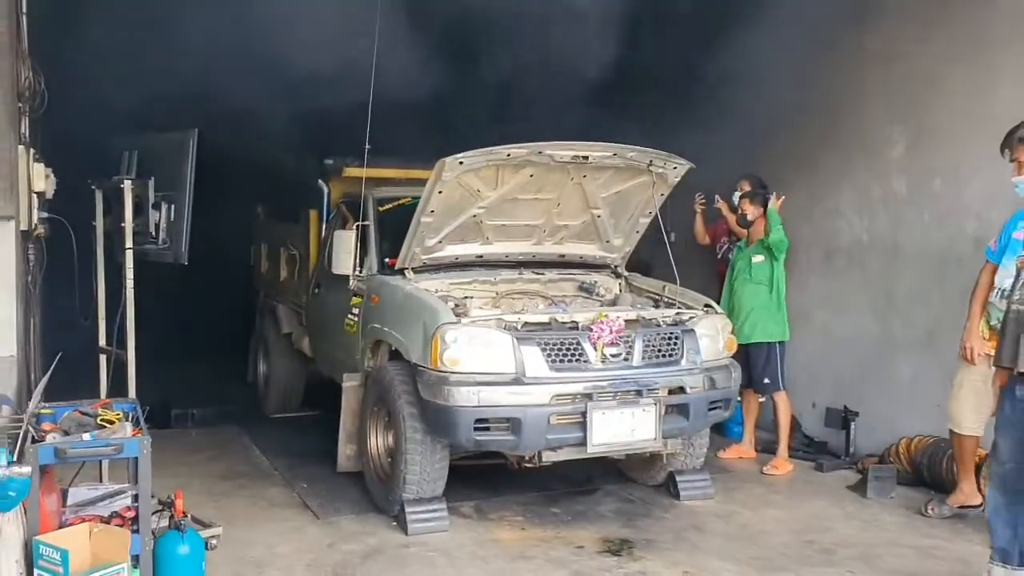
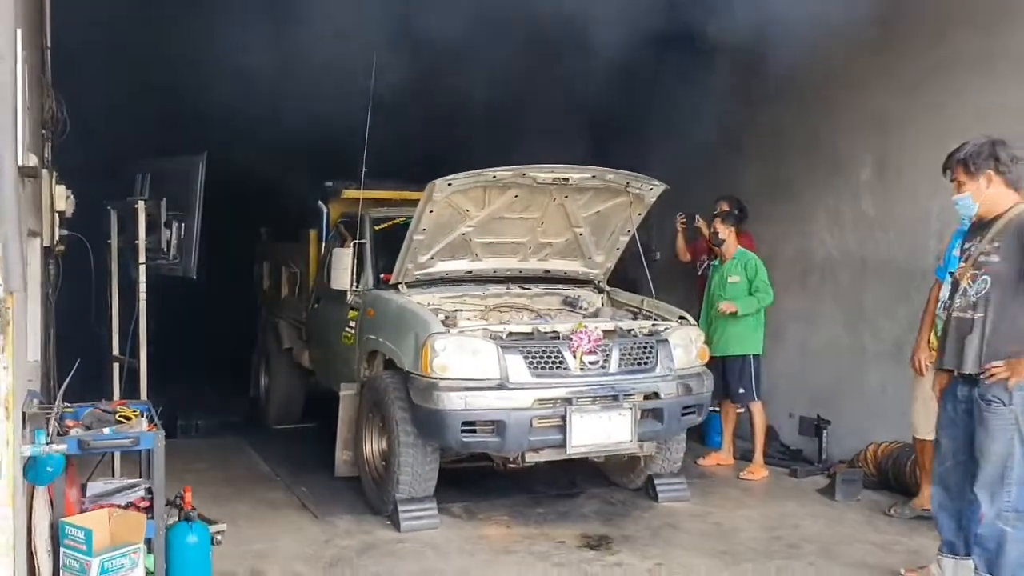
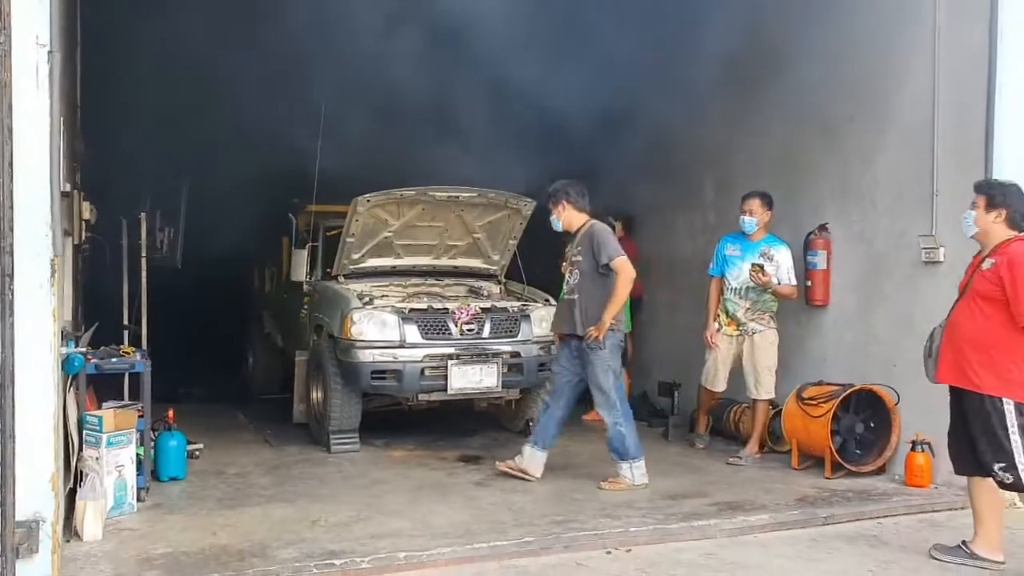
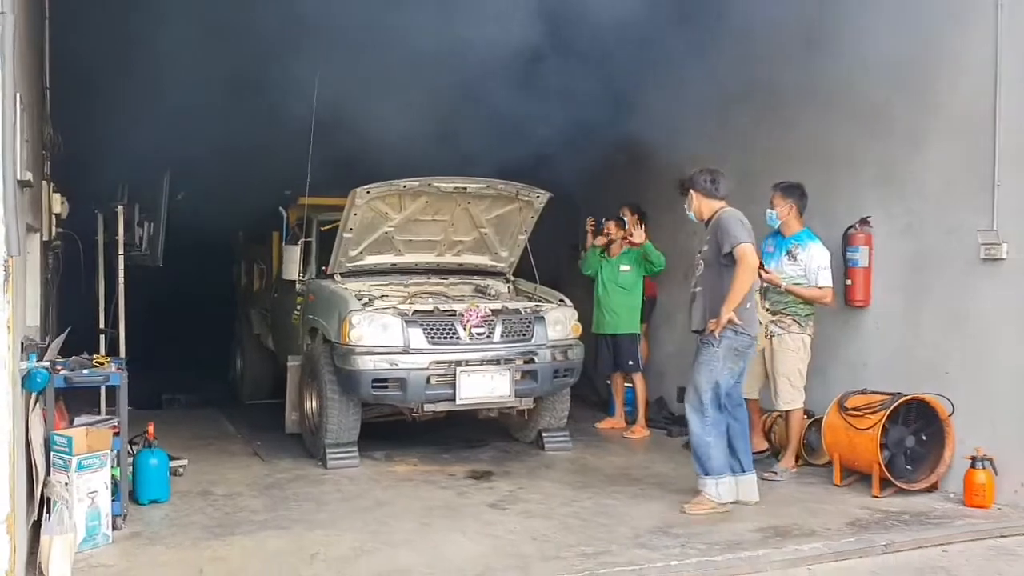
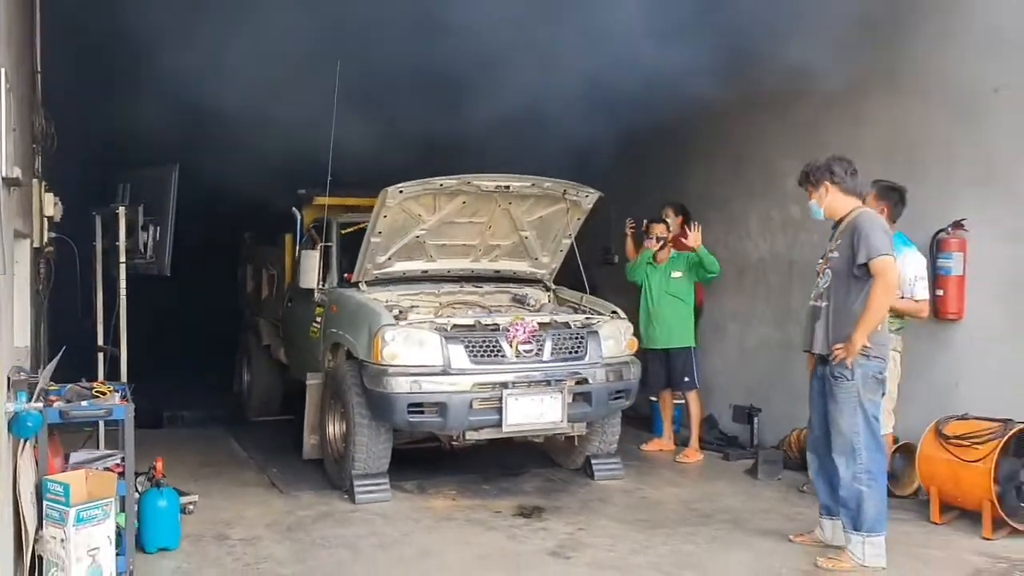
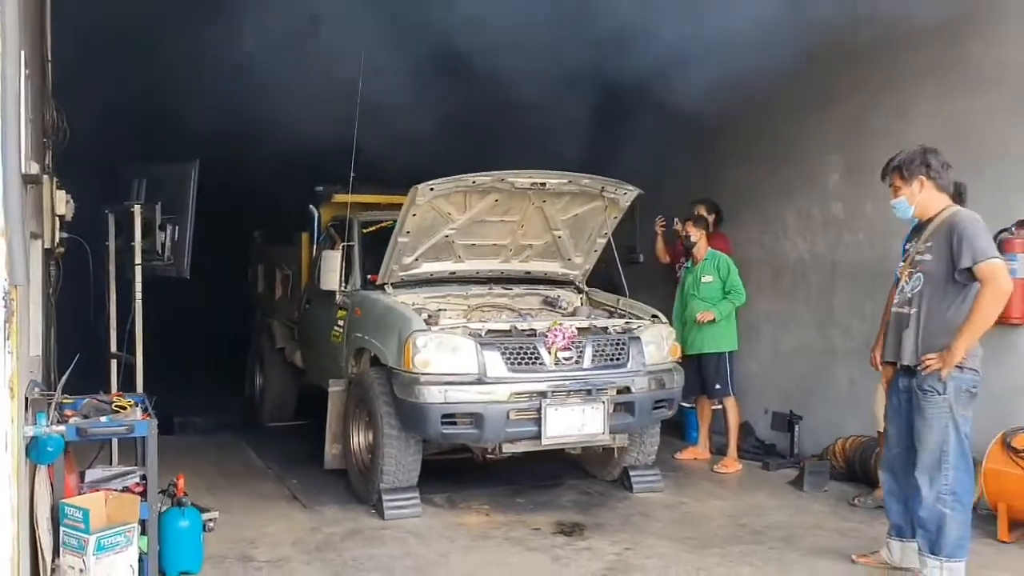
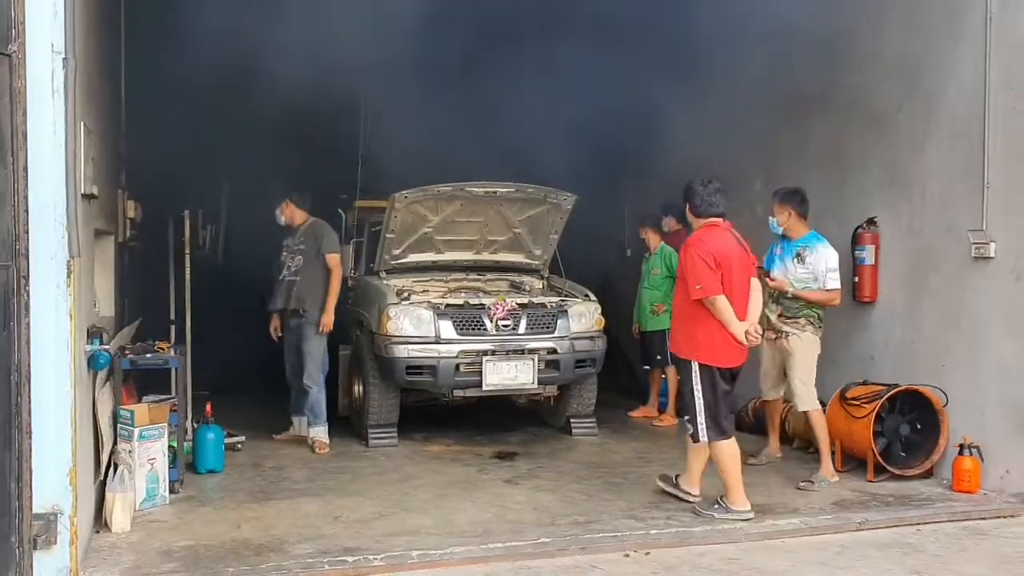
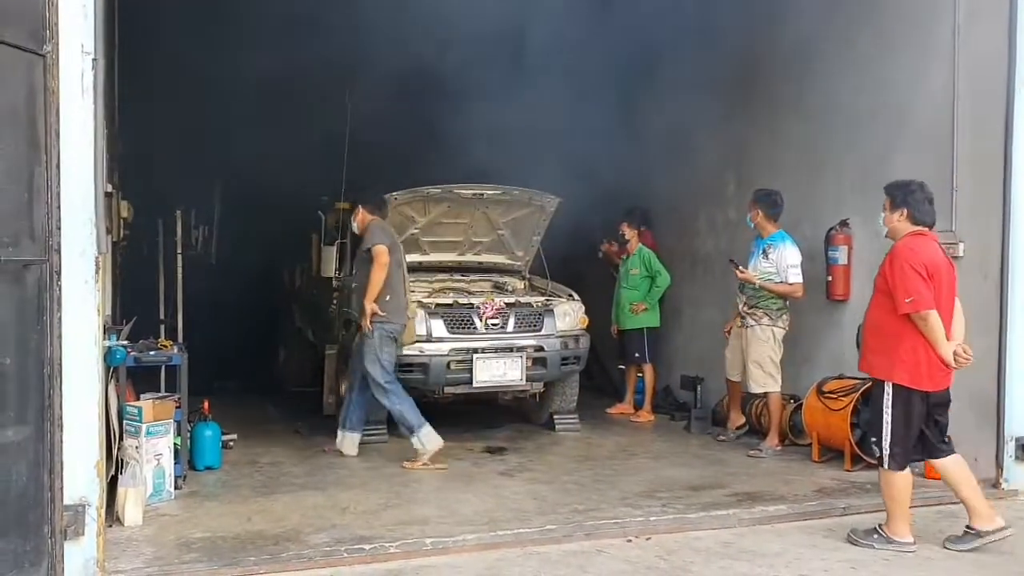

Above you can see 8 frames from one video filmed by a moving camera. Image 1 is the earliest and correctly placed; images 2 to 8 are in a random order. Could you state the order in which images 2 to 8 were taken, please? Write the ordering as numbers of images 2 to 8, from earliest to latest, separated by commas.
2, 6, 5, 4, 3, 8, 7
